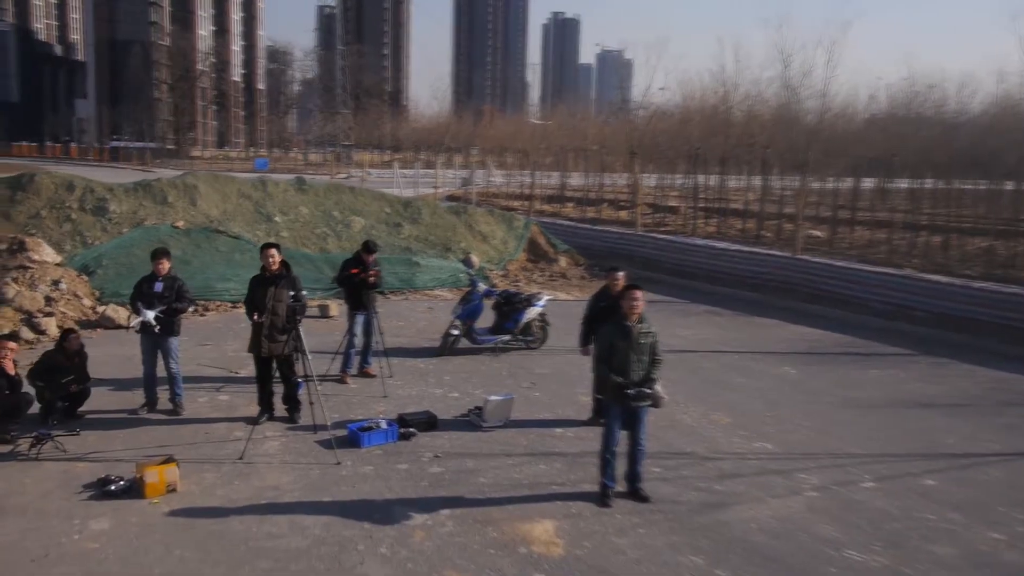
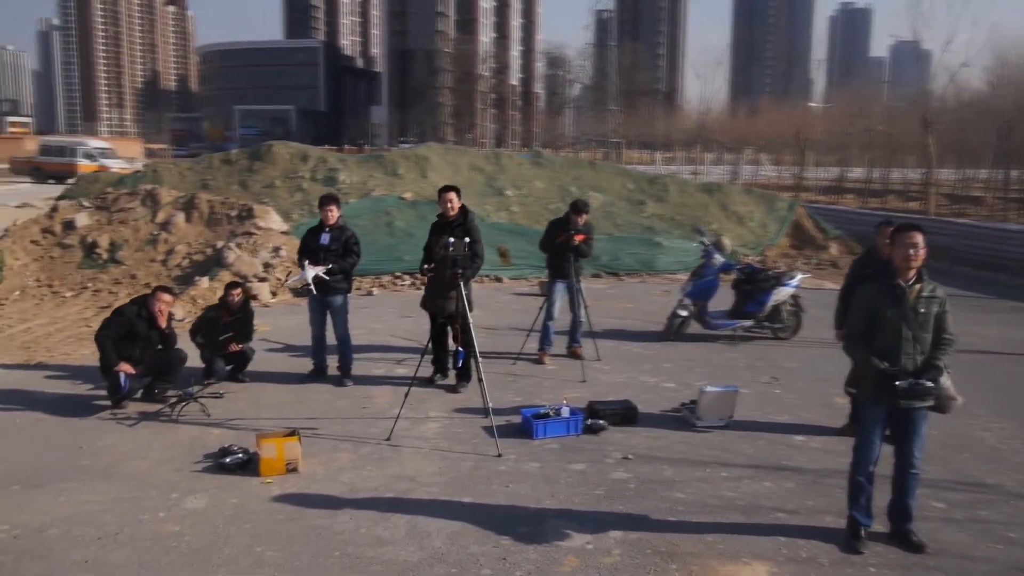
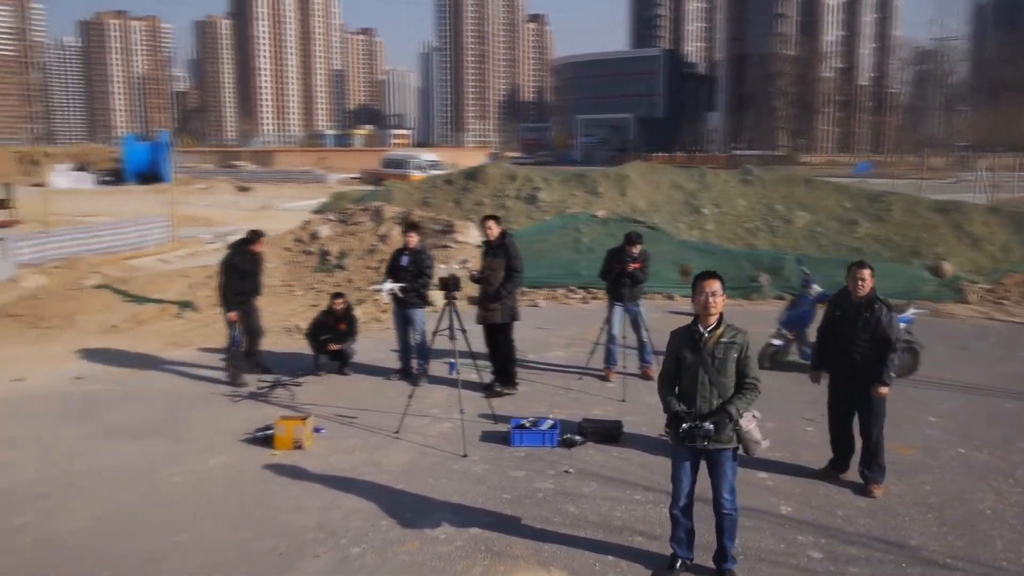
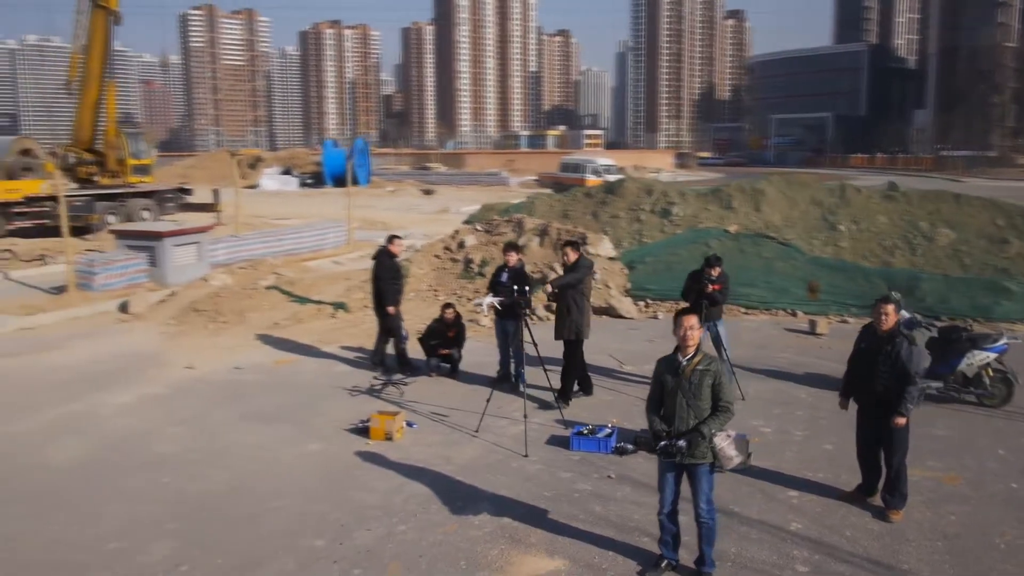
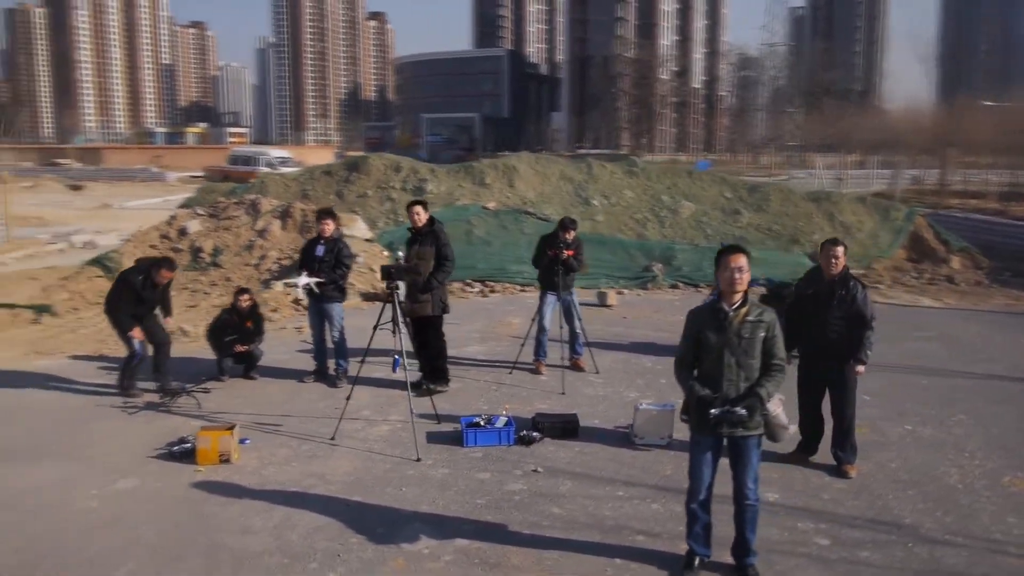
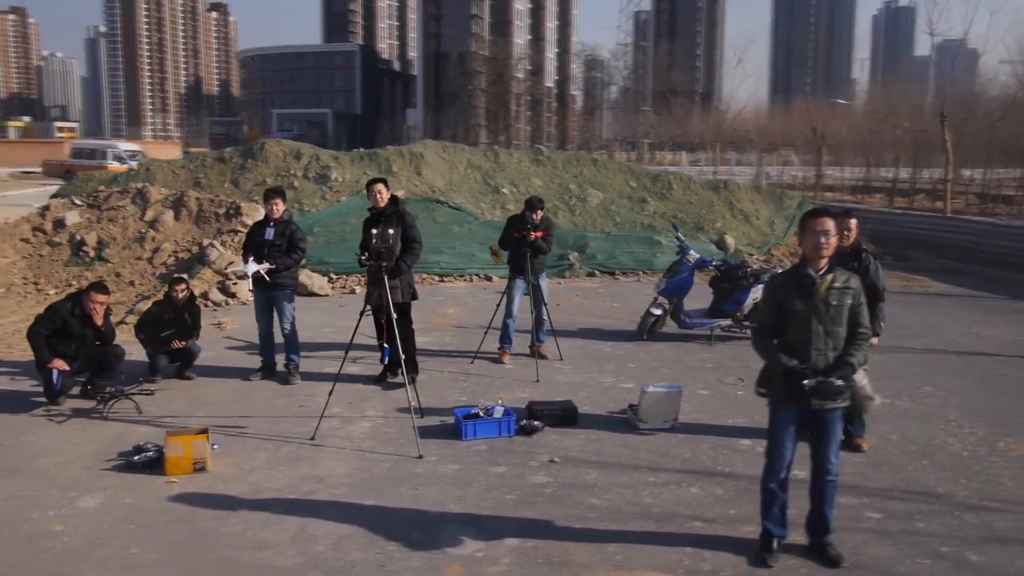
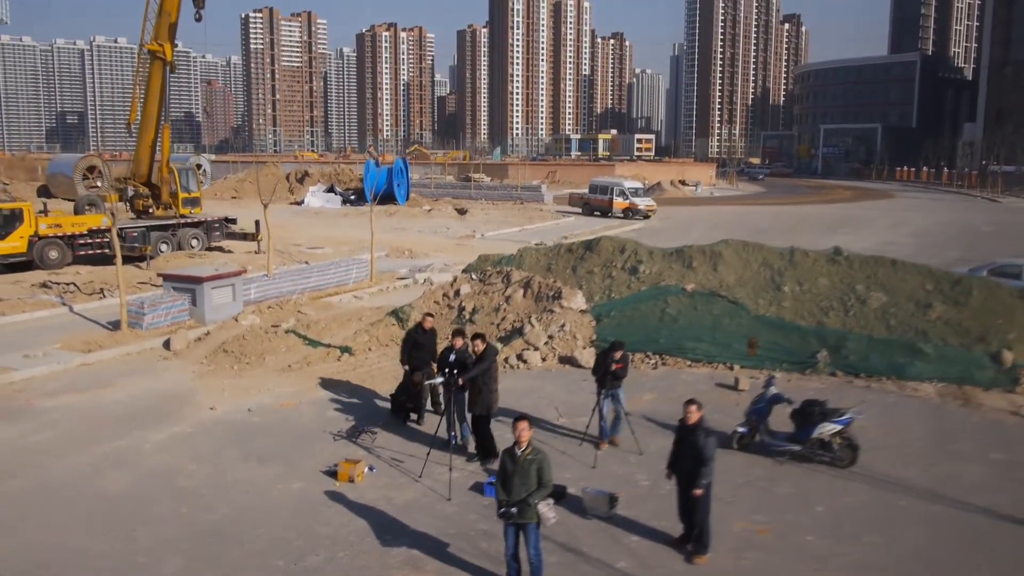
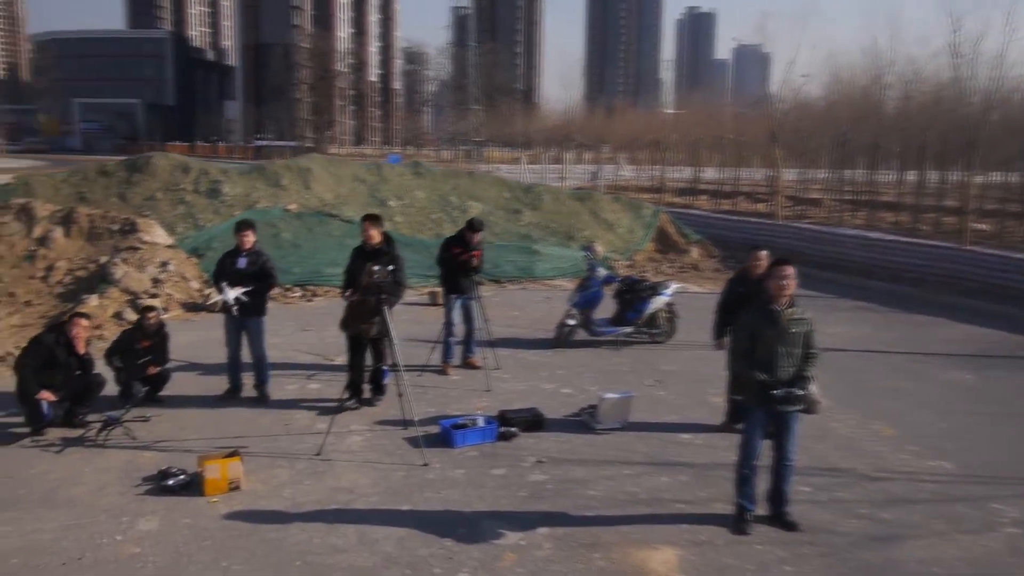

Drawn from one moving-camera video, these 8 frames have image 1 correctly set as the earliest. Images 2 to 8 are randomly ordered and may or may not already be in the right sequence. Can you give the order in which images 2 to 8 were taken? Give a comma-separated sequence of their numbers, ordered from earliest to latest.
8, 2, 6, 5, 3, 4, 7
